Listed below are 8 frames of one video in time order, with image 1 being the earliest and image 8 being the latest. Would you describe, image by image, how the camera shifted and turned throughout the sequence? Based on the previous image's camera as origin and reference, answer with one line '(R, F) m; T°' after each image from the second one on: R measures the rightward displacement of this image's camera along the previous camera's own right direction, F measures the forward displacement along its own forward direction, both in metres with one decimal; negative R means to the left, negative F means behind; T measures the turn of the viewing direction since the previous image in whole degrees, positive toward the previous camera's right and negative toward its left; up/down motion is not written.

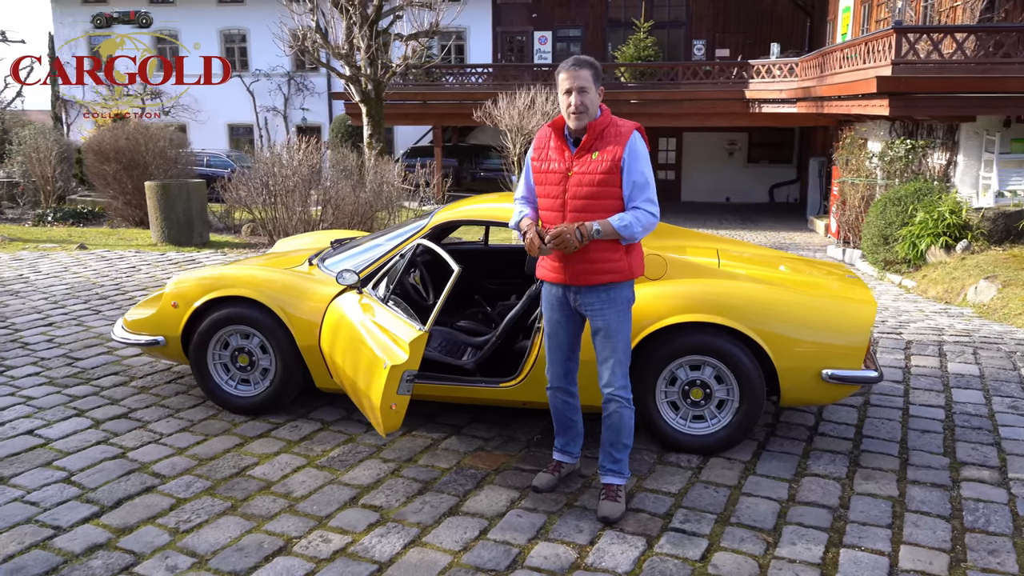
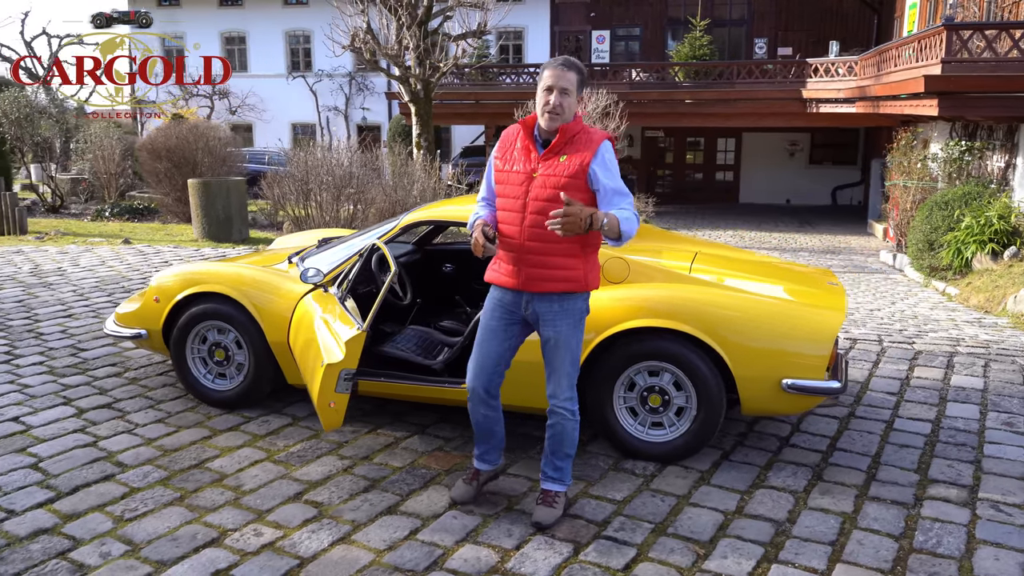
(+0.5, 0.0) m; -5°
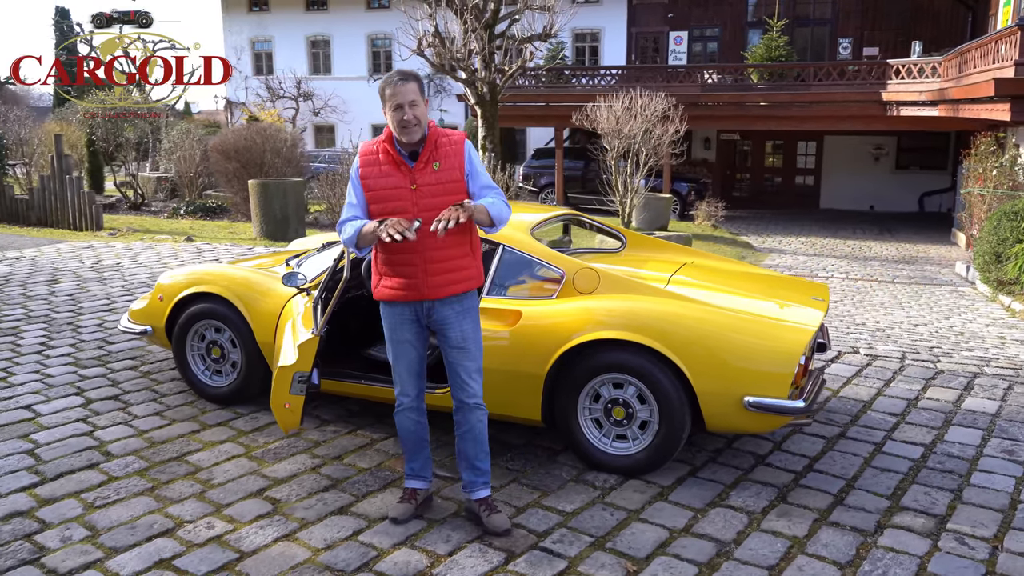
(+0.6, 0.0) m; -6°
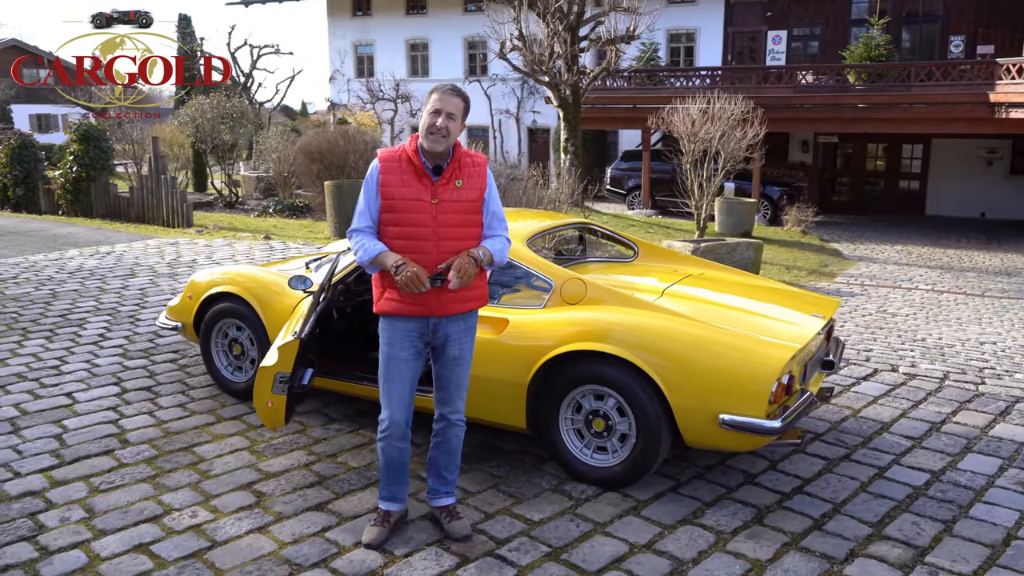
(+0.6, 0.0) m; -7°
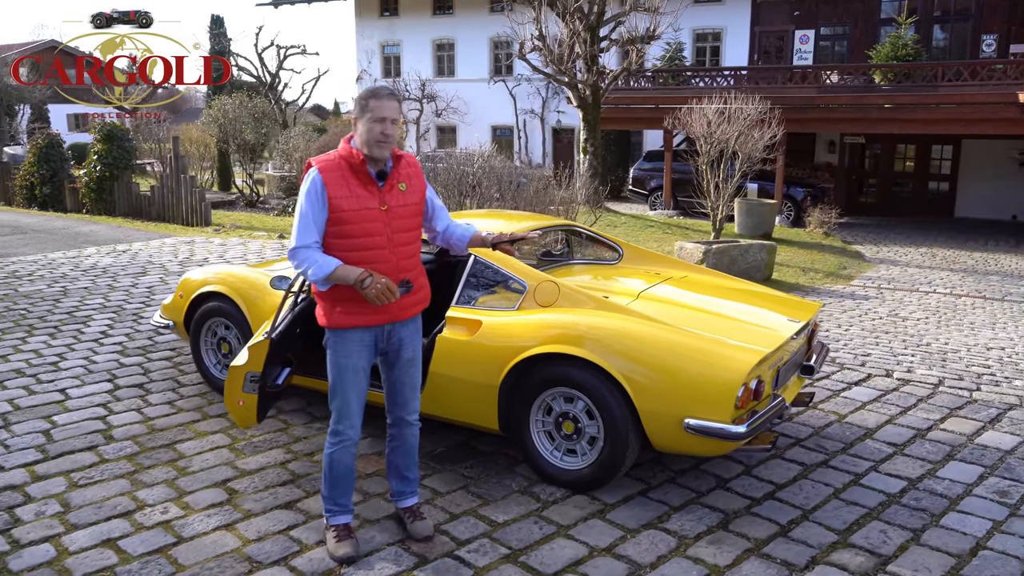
(+0.3, 0.0) m; -2°
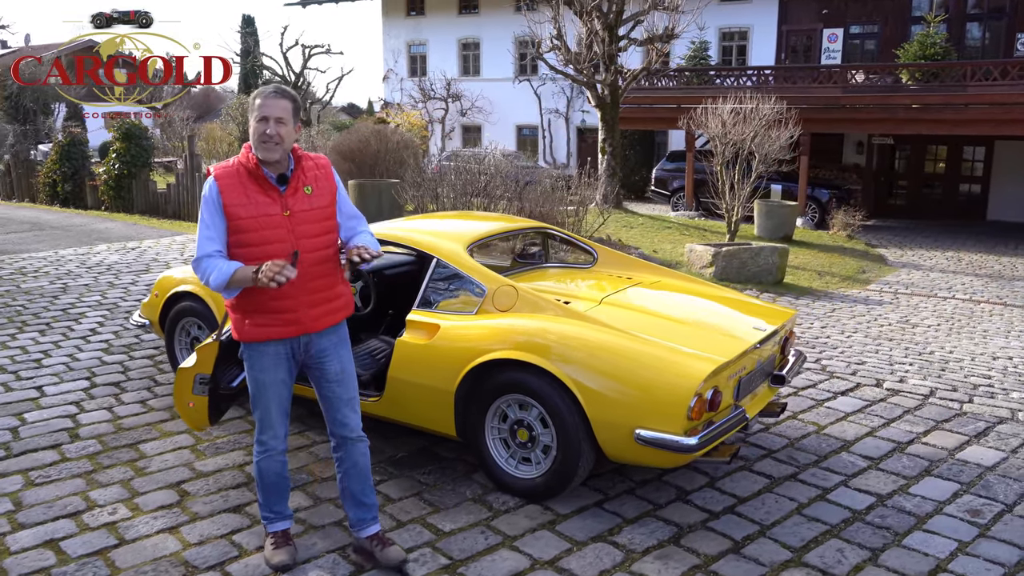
(+0.4, +0.1) m; -2°
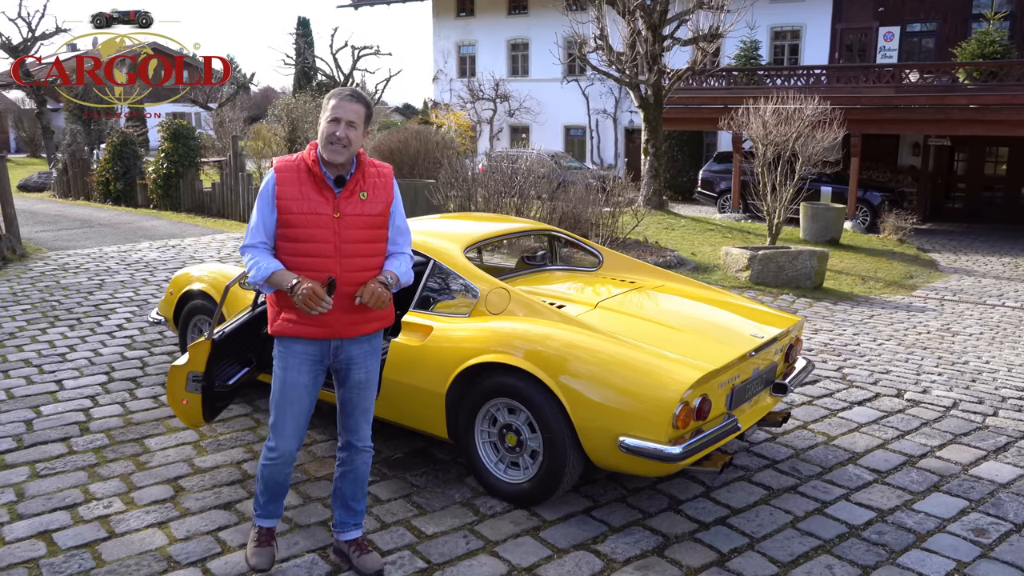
(+0.3, 0.0) m; -4°
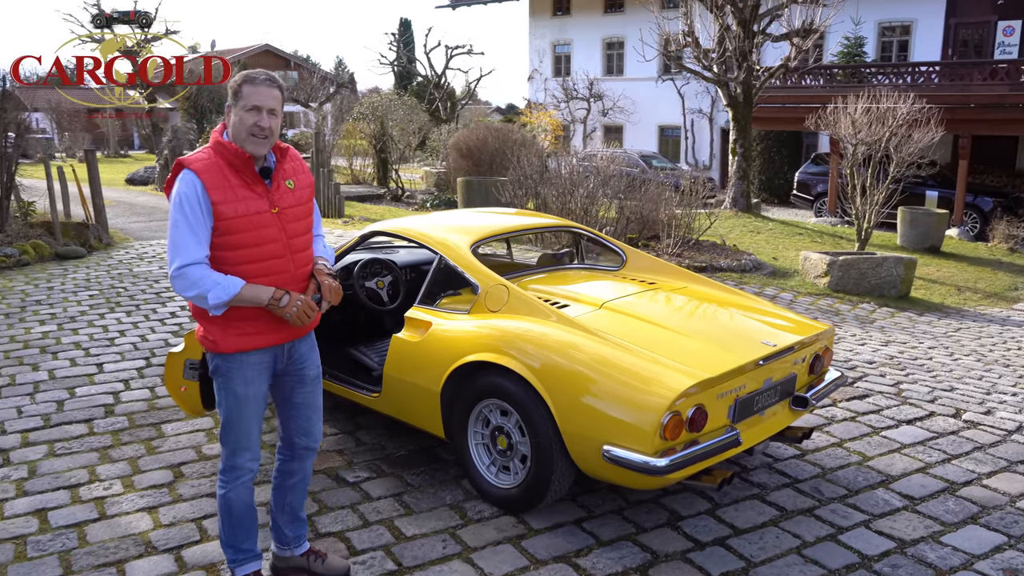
(+0.5, +0.2) m; -7°
